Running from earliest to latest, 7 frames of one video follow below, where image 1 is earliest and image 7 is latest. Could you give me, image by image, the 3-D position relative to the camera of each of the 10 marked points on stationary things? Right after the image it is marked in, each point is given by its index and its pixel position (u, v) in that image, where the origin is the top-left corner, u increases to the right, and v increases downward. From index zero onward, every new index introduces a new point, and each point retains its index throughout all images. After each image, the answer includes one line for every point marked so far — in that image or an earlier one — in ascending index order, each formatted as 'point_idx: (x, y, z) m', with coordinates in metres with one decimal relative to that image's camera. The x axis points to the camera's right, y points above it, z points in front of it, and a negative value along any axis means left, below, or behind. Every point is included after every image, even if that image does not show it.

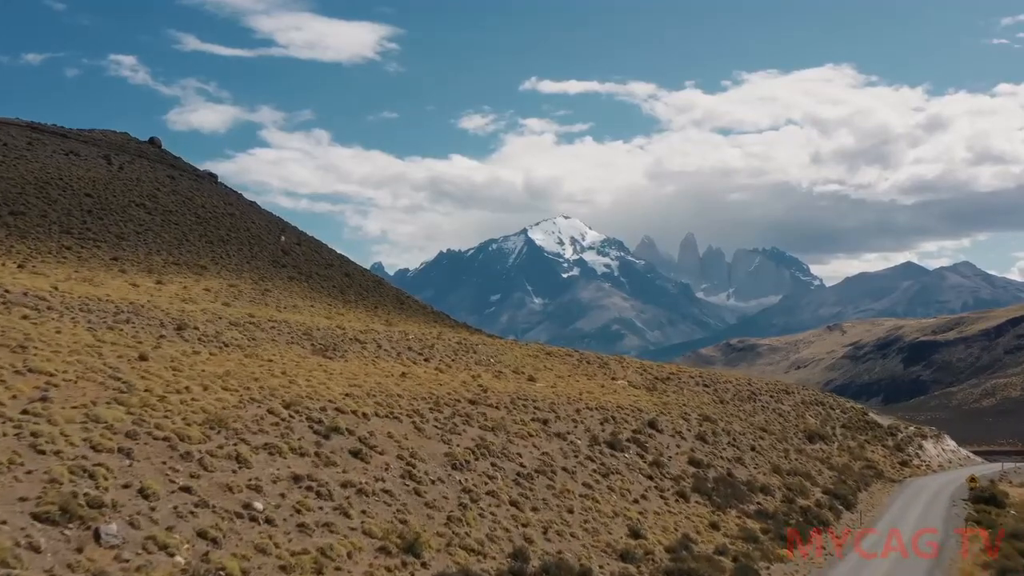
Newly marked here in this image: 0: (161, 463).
0: (-5.8, -2.9, +19.8) m
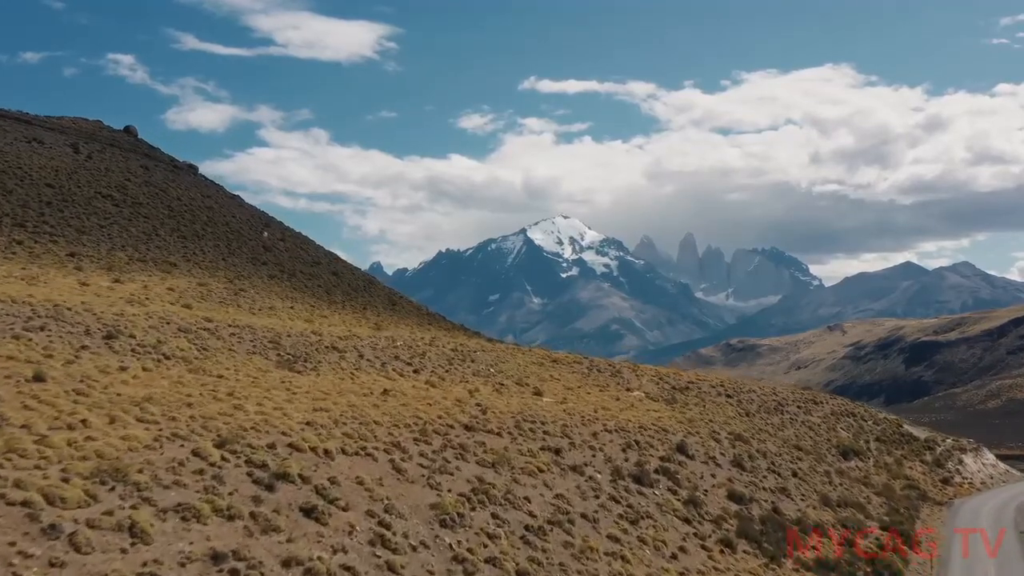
0: (-5.7, -2.9, +13.4) m
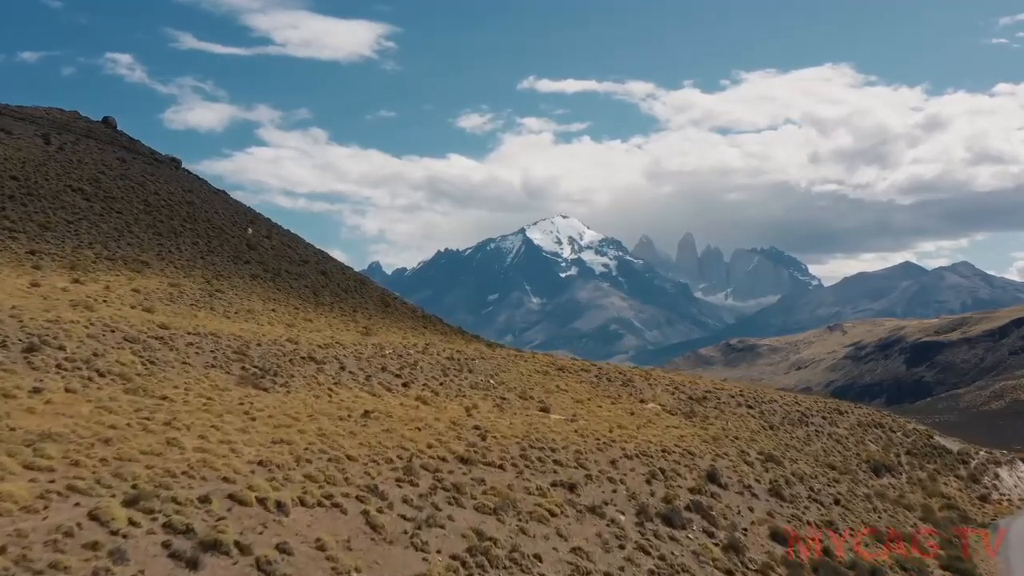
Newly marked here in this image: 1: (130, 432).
0: (-5.6, -2.9, +8.5) m
1: (-5.9, -2.2, +18.6) m
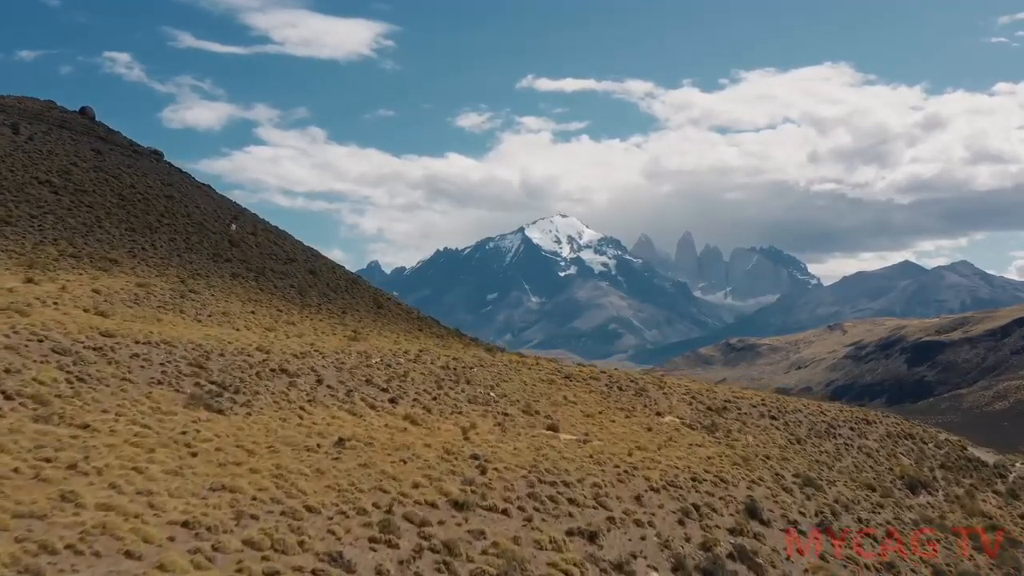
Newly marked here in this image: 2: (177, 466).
0: (-5.5, -3.0, +3.9) m
1: (-5.8, -2.3, +14.0) m
2: (-4.7, -2.5, +16.8) m
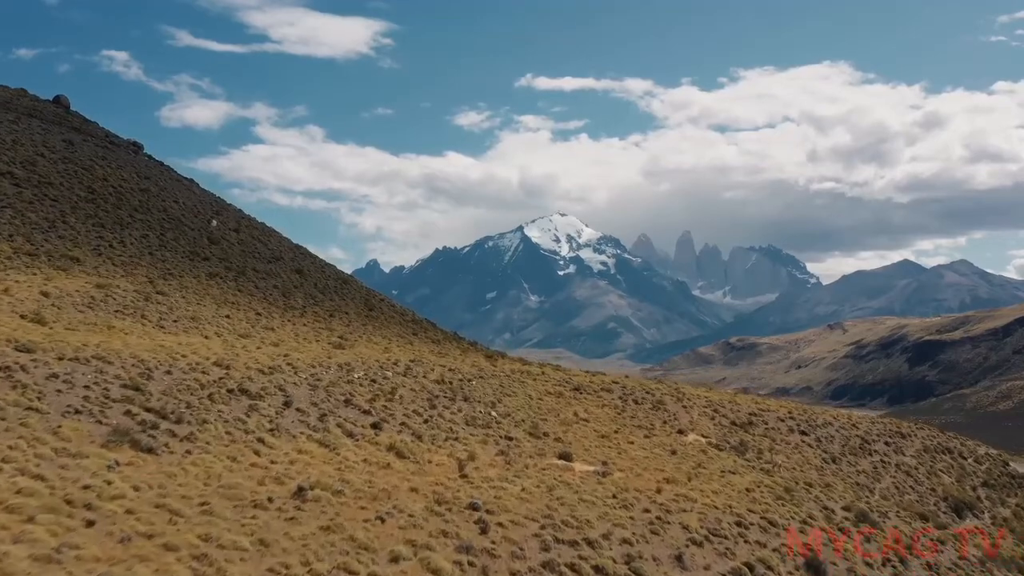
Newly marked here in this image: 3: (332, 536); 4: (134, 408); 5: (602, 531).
0: (-5.3, -3.1, -0.8) m
1: (-5.7, -2.4, +9.3) m
2: (-4.6, -2.6, +12.0) m
3: (-2.2, -3.0, +14.7) m
4: (-6.3, -2.0, +20.0) m
5: (+1.4, -3.8, +18.8) m
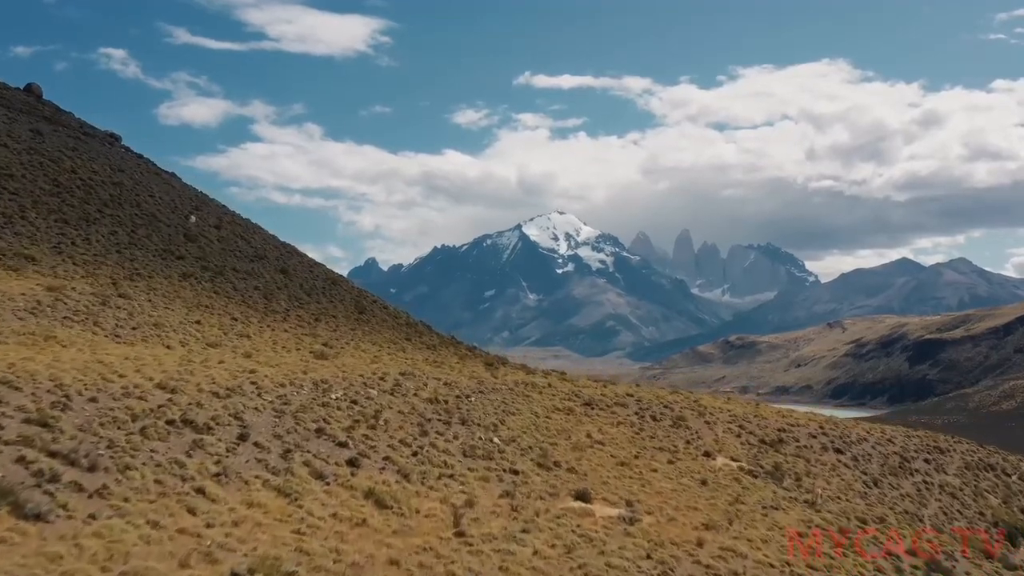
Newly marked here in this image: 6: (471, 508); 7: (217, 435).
0: (-5.1, -3.2, -5.4) m
1: (-5.6, -2.5, +4.7) m
2: (-4.4, -2.7, +7.5) m
3: (-2.1, -3.1, +10.2) m
4: (-6.2, -2.1, +15.5) m
5: (+1.6, -3.9, +14.2) m
6: (-0.7, -3.4, +19.1) m
7: (-4.8, -2.4, +19.3) m
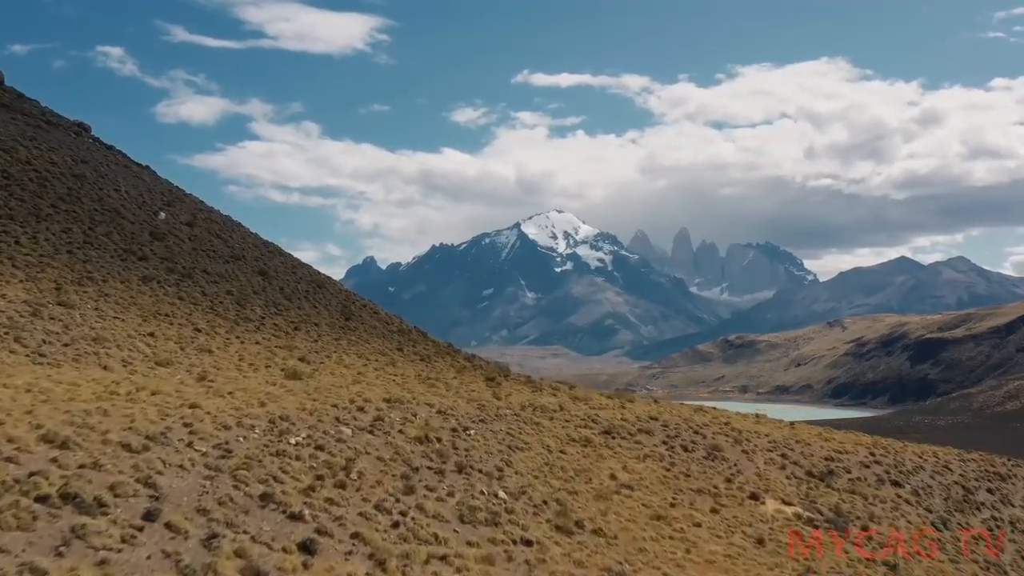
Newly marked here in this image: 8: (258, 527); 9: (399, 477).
0: (-4.9, -3.5, -11.0) m
1: (-5.3, -2.7, -0.9) m
2: (-4.2, -2.9, +1.9) m
3: (-1.9, -3.4, +4.6) m
4: (-6.0, -2.3, +9.8) m
5: (+1.8, -4.1, +8.6) m
6: (-0.5, -3.6, +13.5) m
7: (-4.6, -2.6, +13.6) m
8: (-3.2, -3.0, +15.1) m
9: (-1.8, -3.1, +19.6) m
